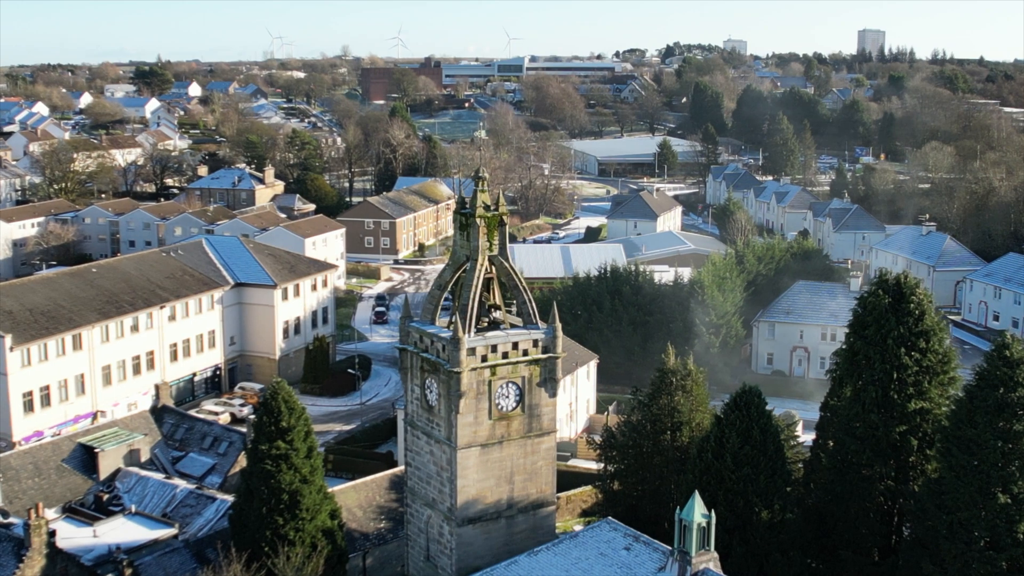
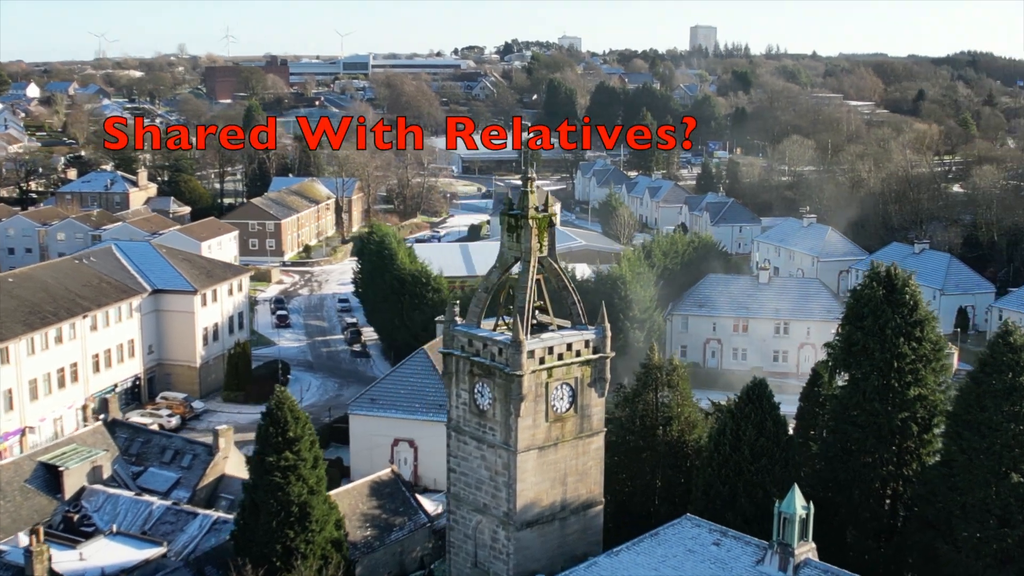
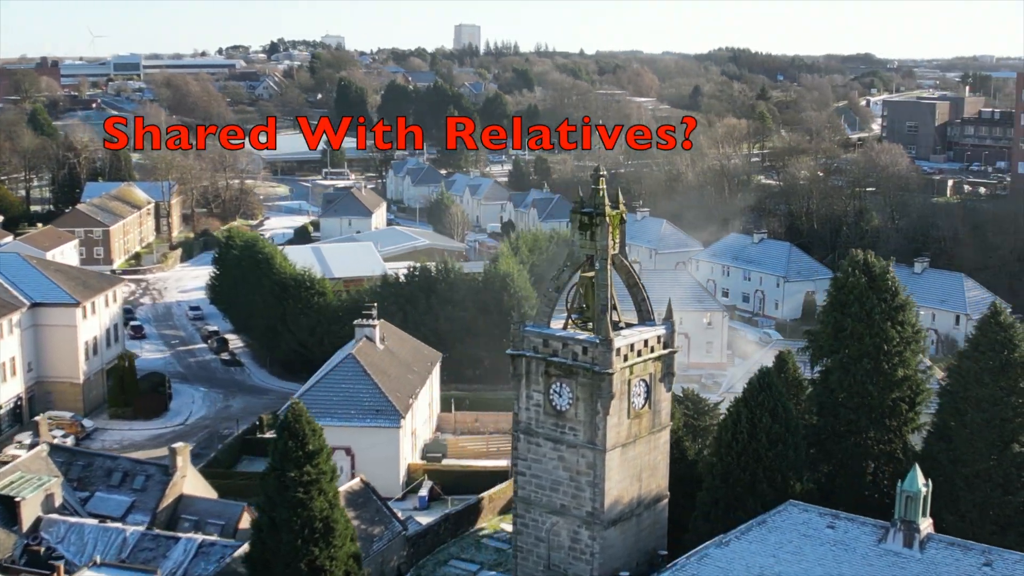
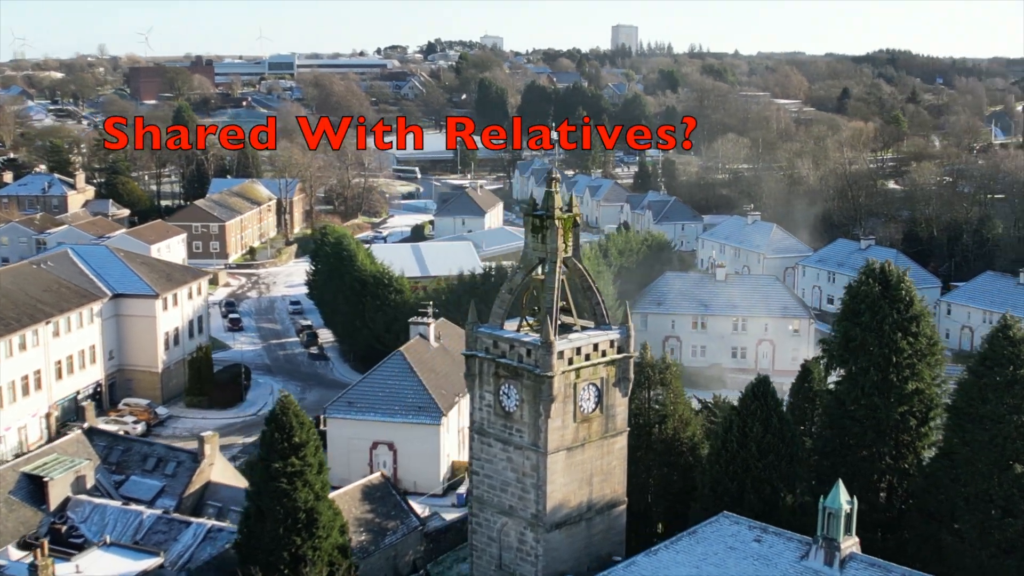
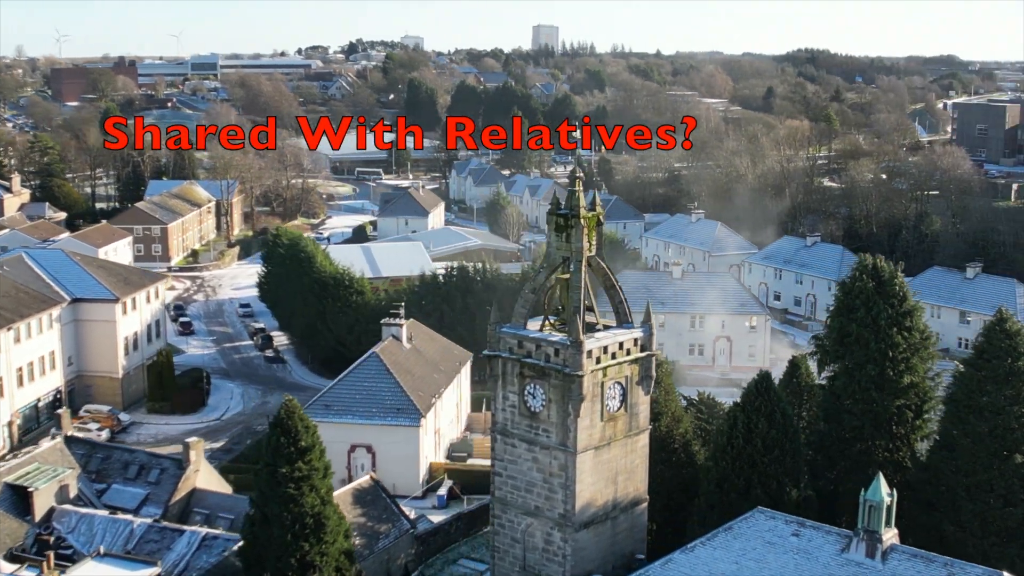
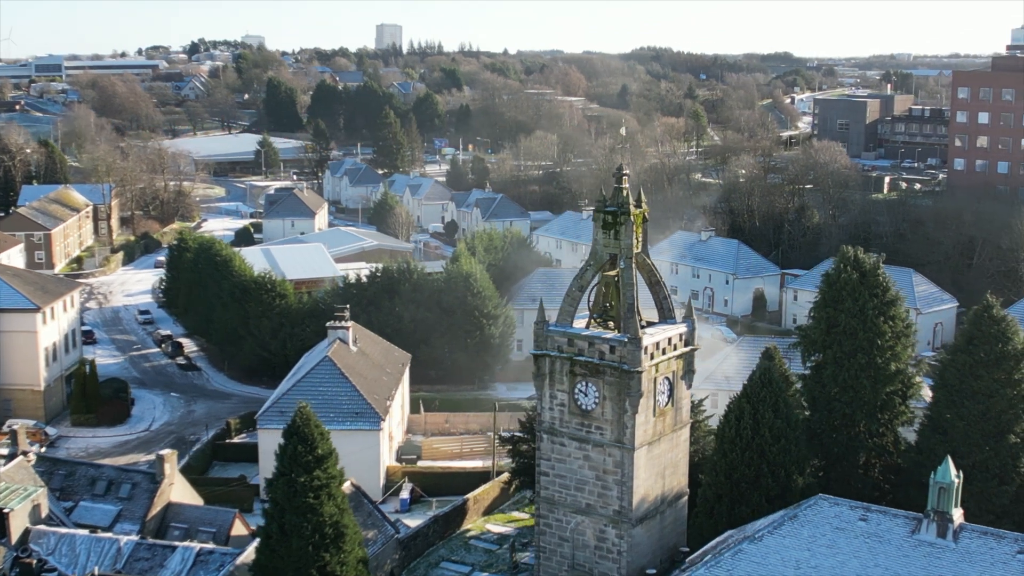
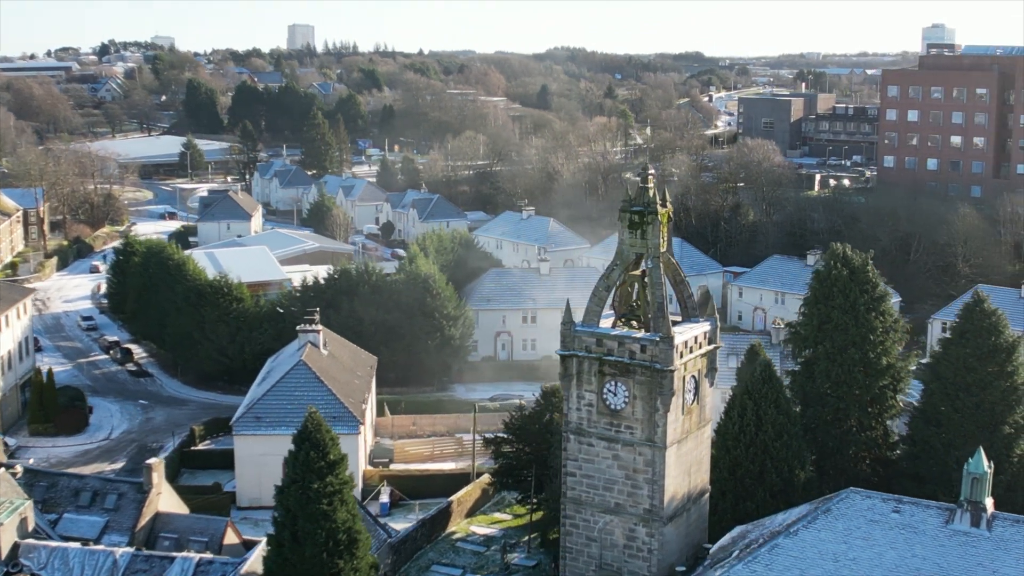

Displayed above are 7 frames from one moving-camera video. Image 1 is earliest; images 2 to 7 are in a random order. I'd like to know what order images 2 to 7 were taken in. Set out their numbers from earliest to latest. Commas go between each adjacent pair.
2, 4, 5, 3, 6, 7
